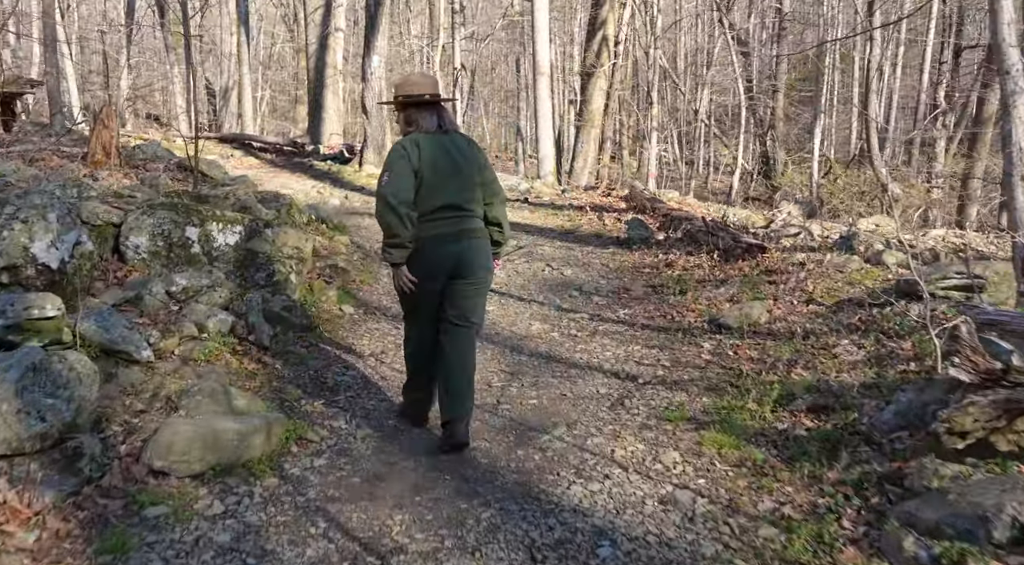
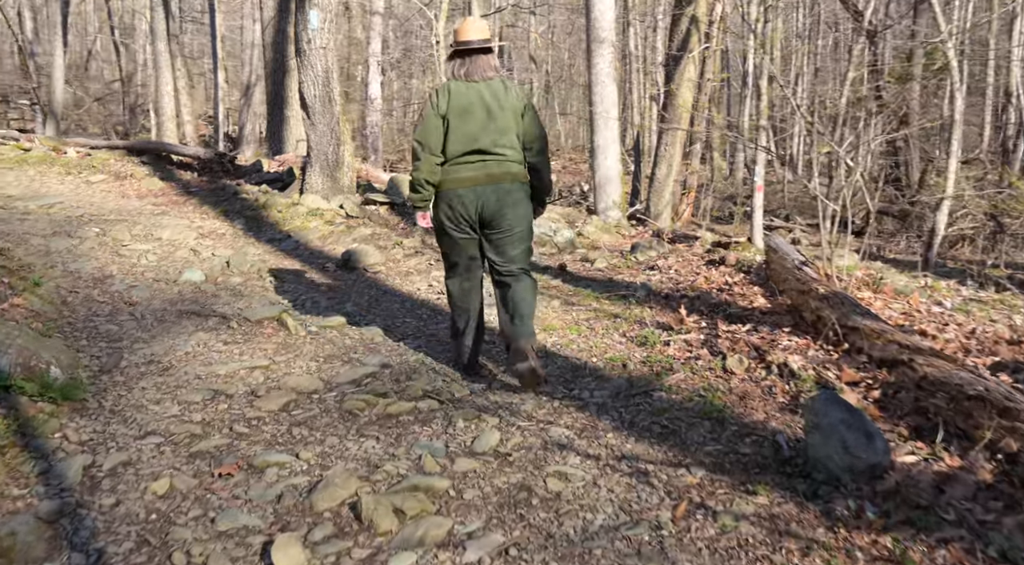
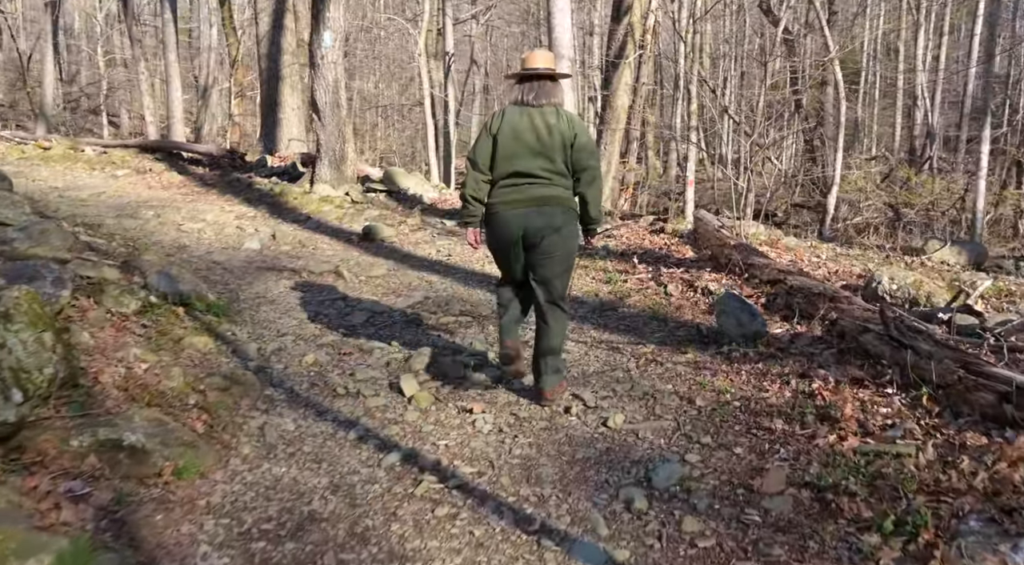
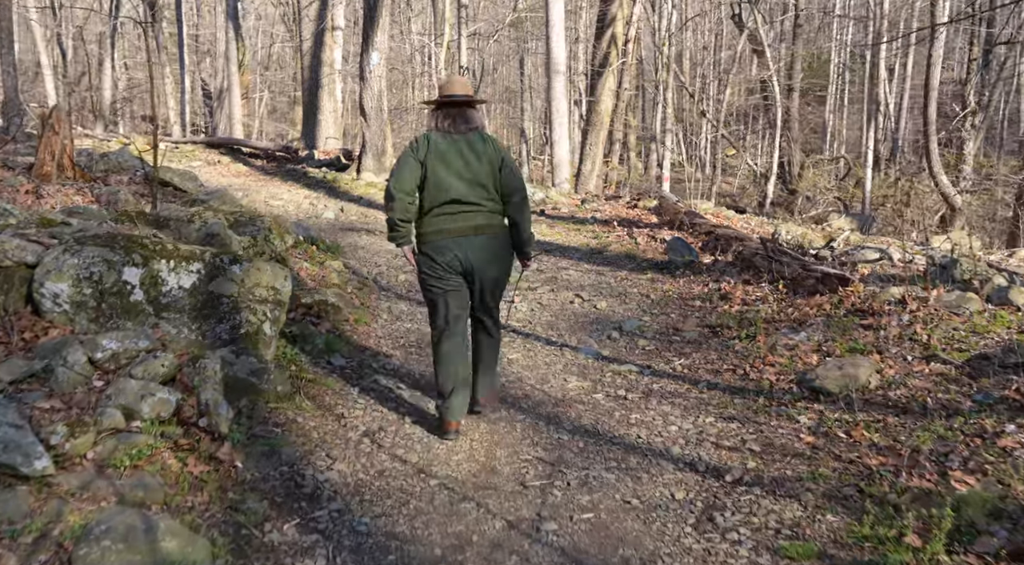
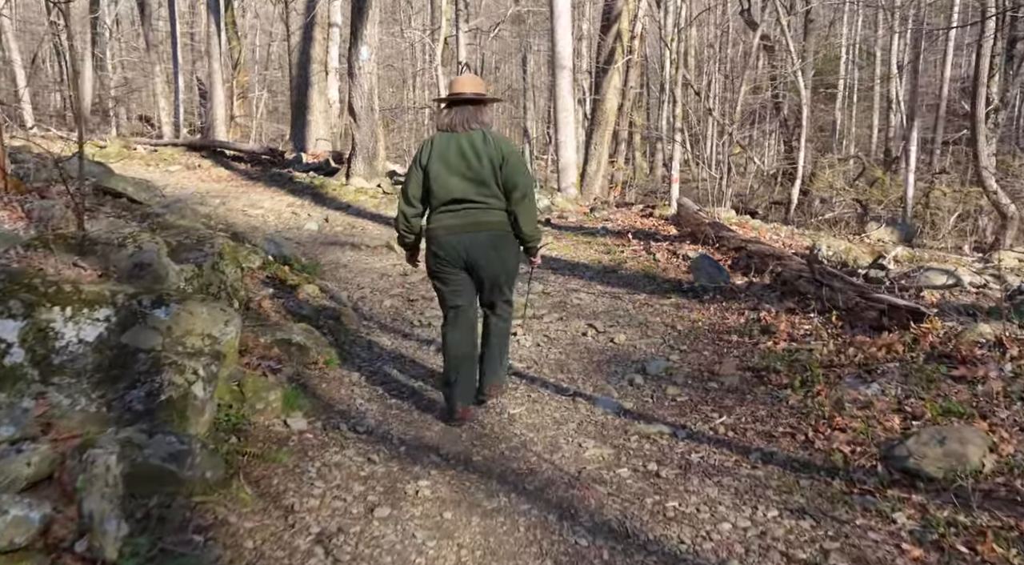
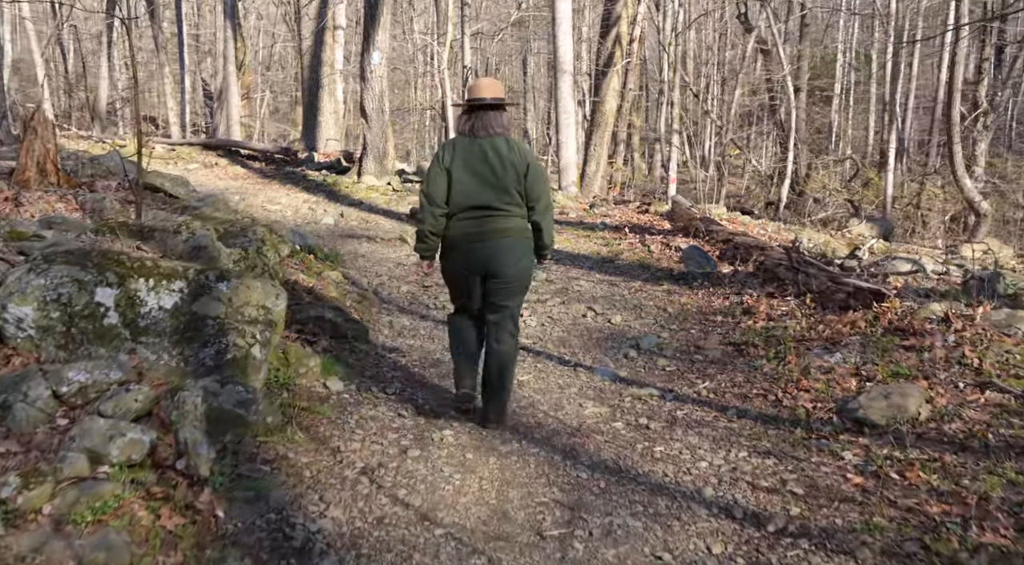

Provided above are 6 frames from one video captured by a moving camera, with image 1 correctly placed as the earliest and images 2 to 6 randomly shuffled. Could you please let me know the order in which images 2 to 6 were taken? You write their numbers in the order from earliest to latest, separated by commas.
4, 6, 5, 3, 2
